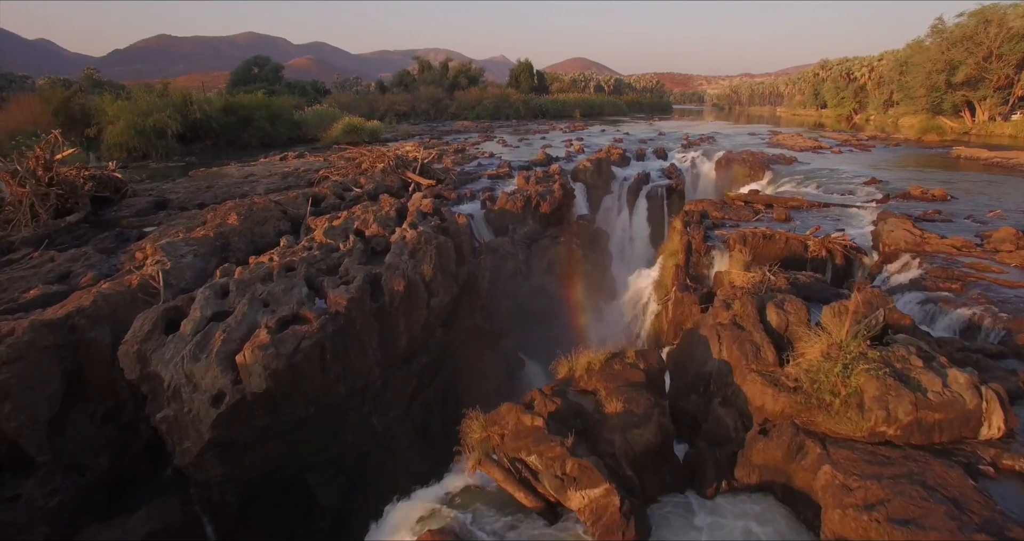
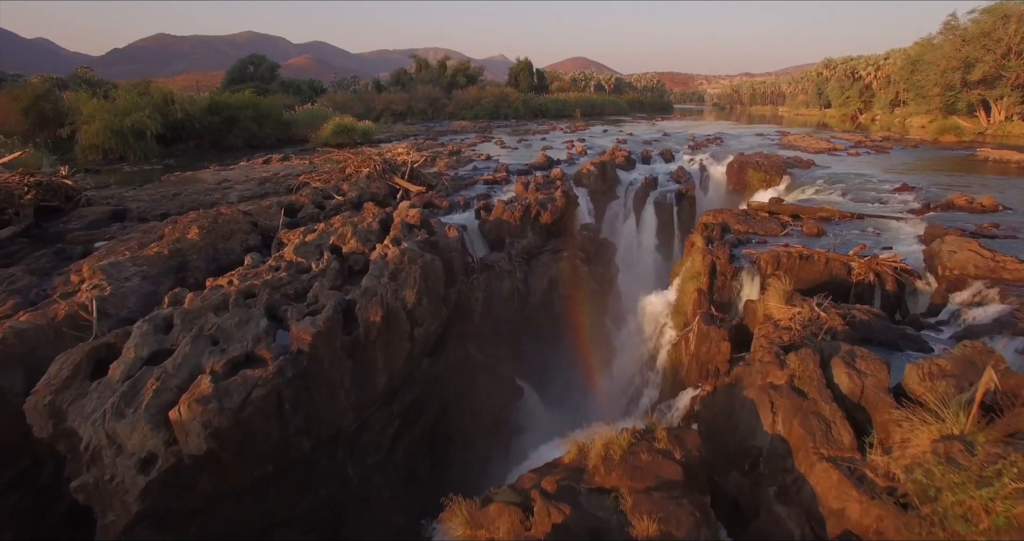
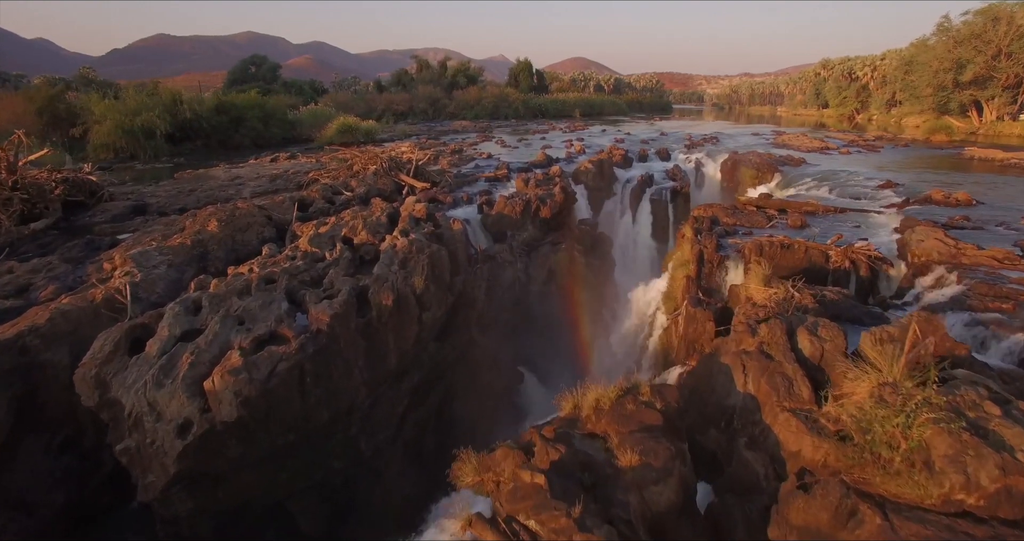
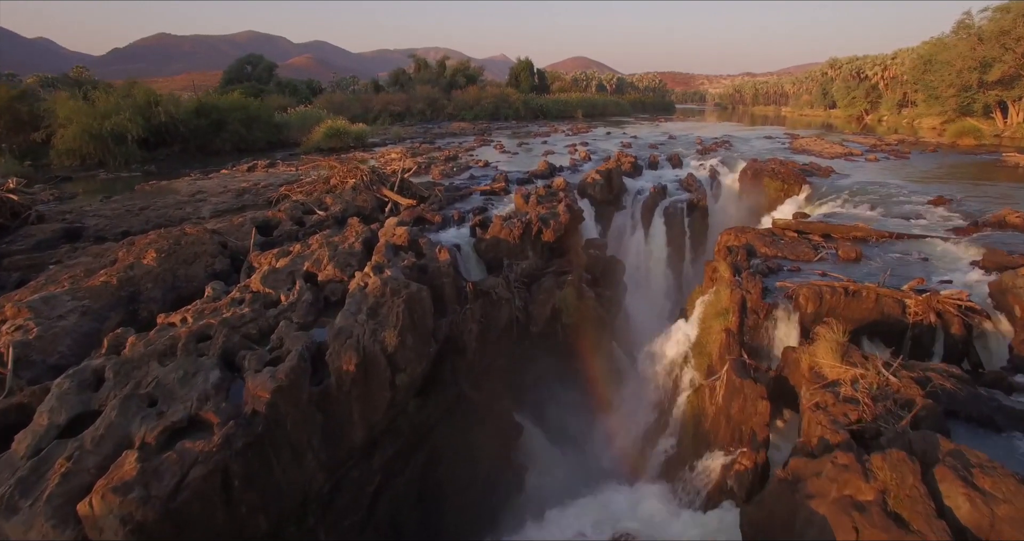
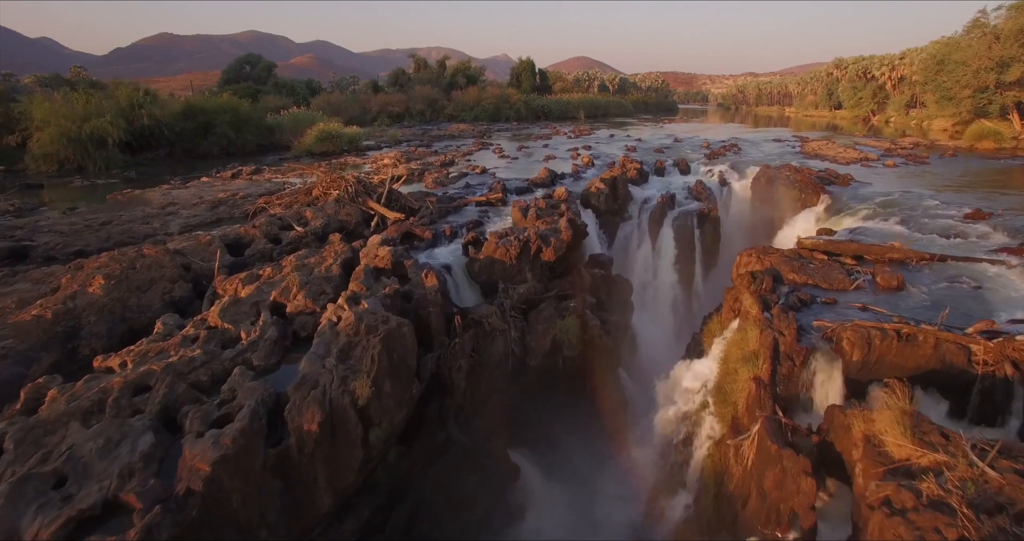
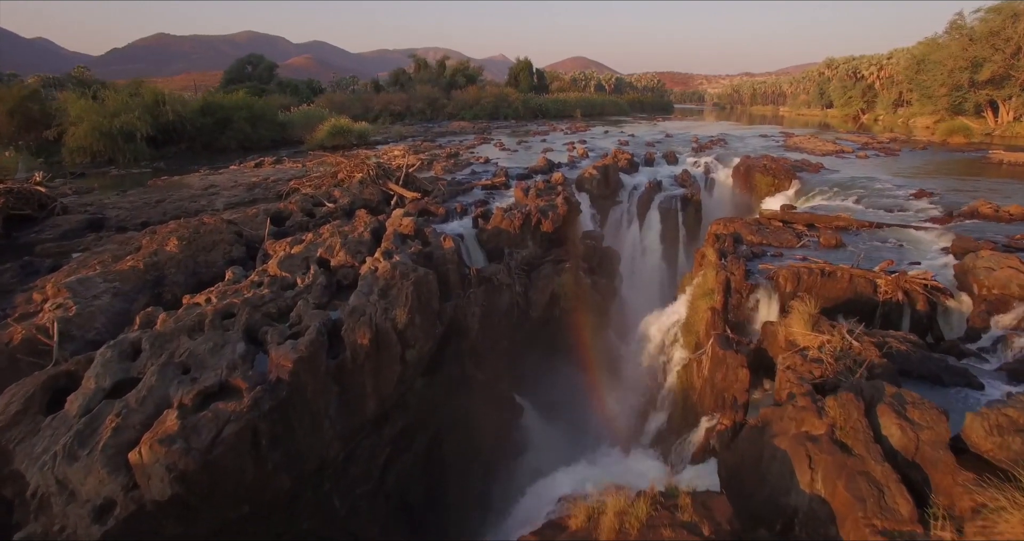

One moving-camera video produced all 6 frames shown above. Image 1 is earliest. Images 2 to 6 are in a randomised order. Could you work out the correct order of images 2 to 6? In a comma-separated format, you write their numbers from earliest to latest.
3, 2, 6, 4, 5
